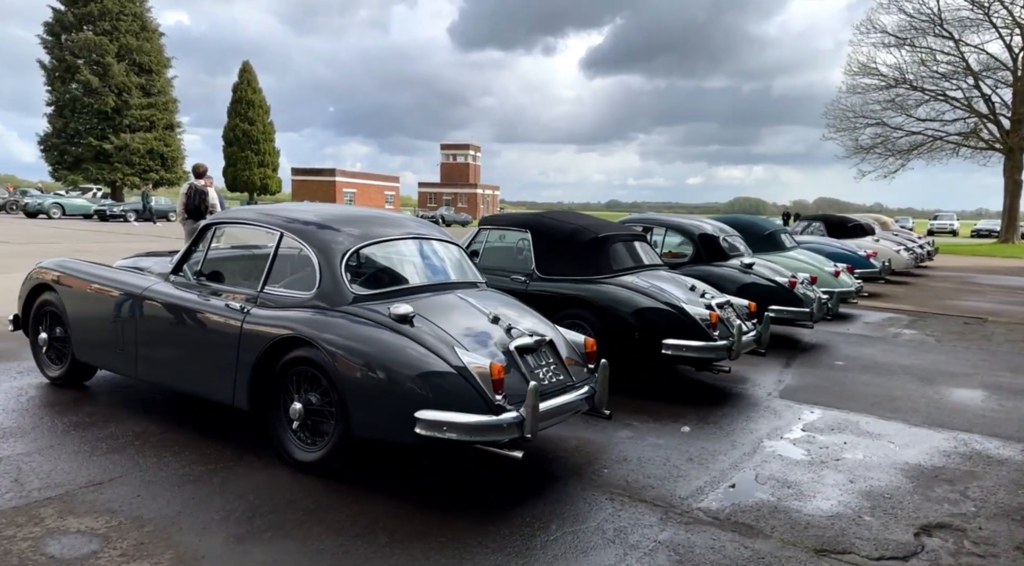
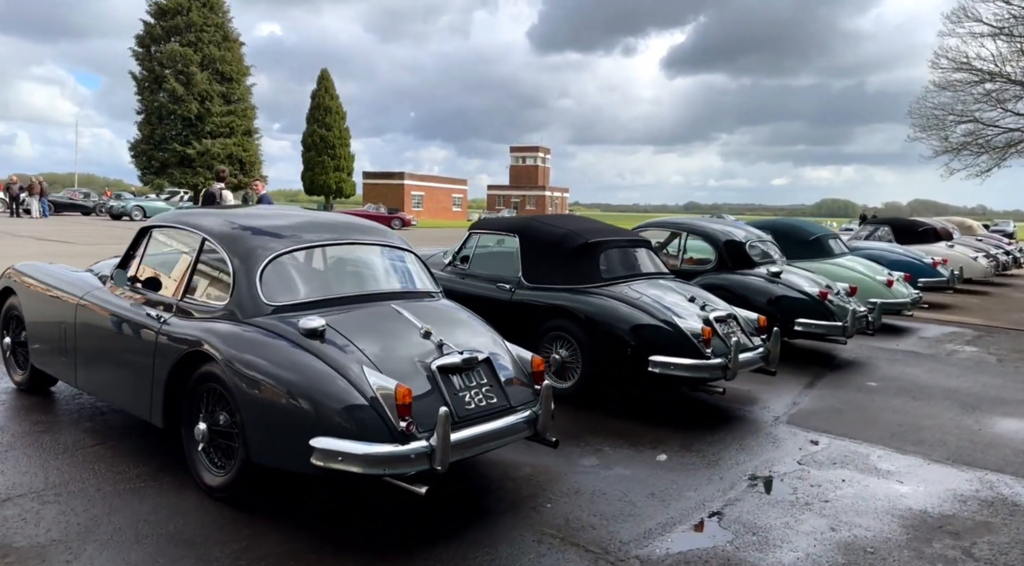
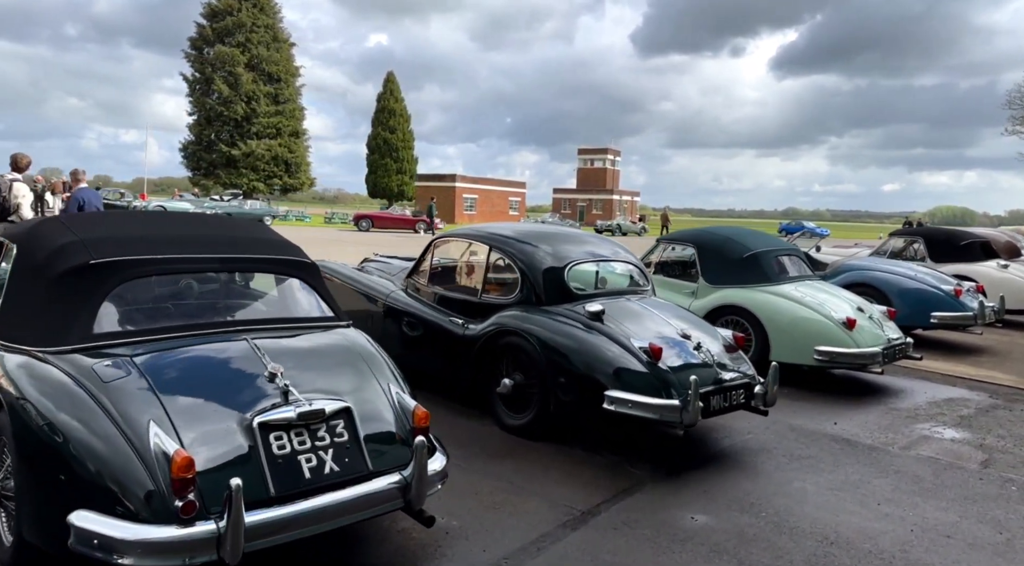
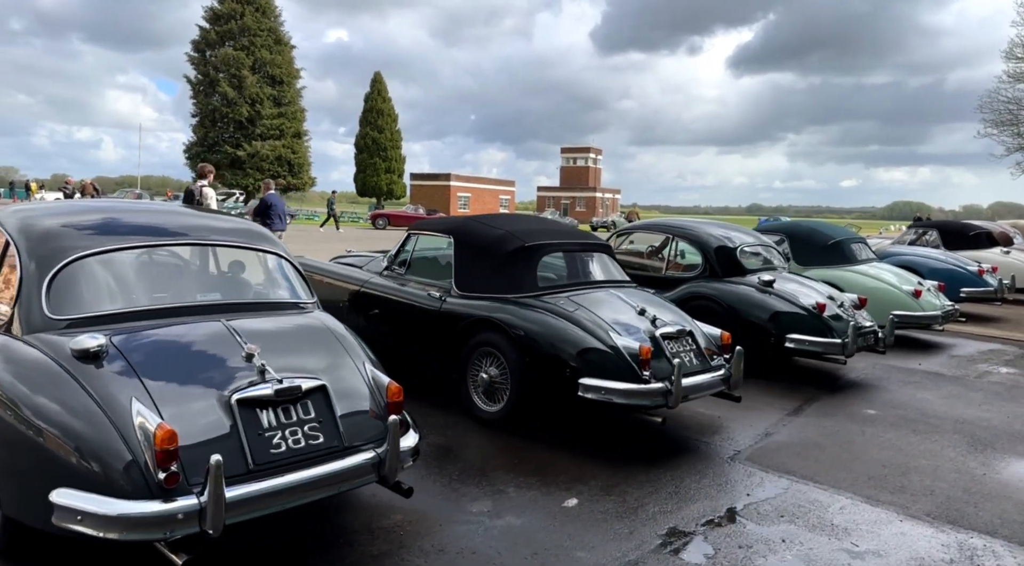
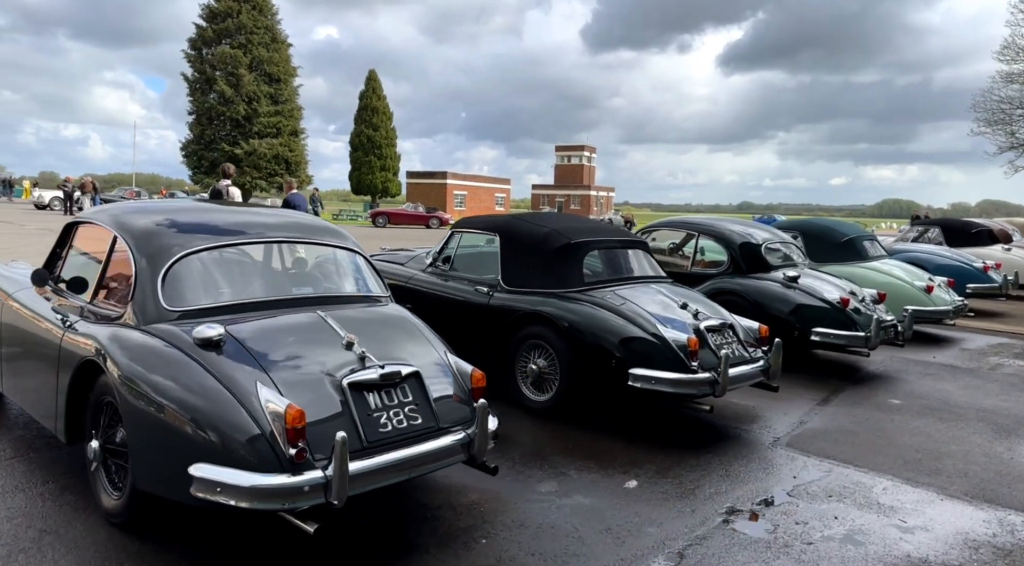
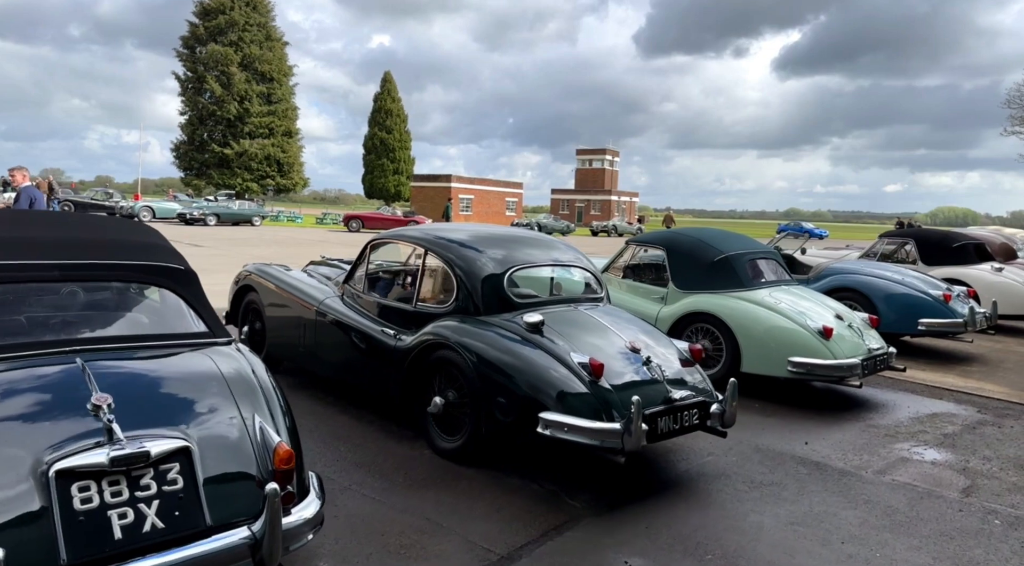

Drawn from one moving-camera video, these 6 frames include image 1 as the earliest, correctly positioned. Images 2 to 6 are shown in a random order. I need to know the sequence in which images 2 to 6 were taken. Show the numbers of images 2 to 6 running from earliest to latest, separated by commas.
2, 5, 4, 3, 6
